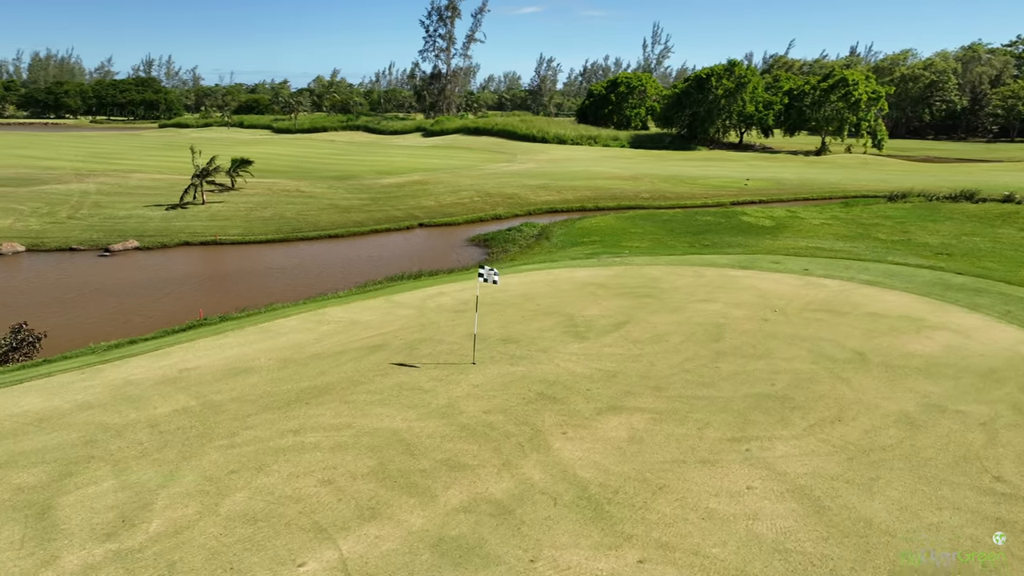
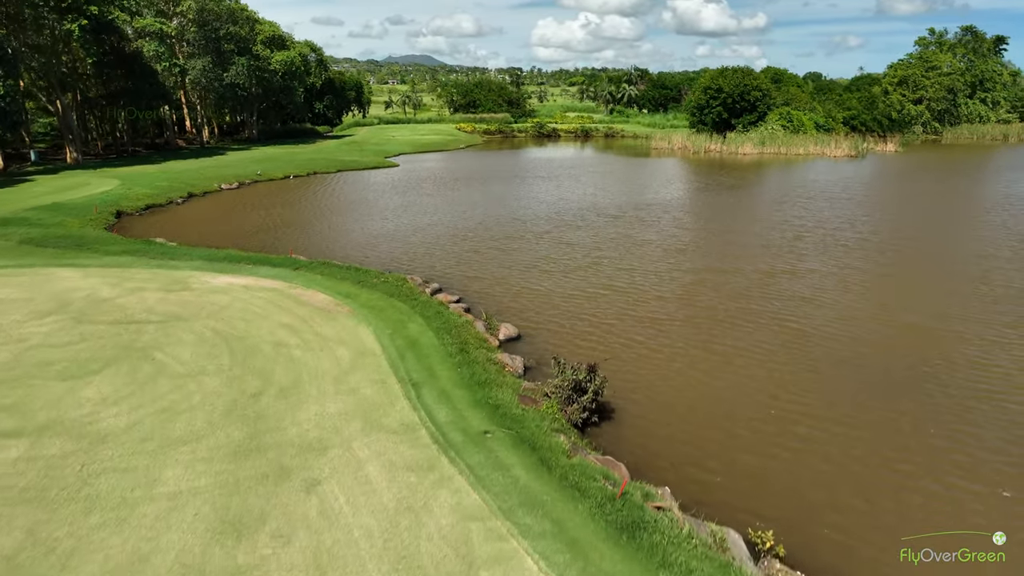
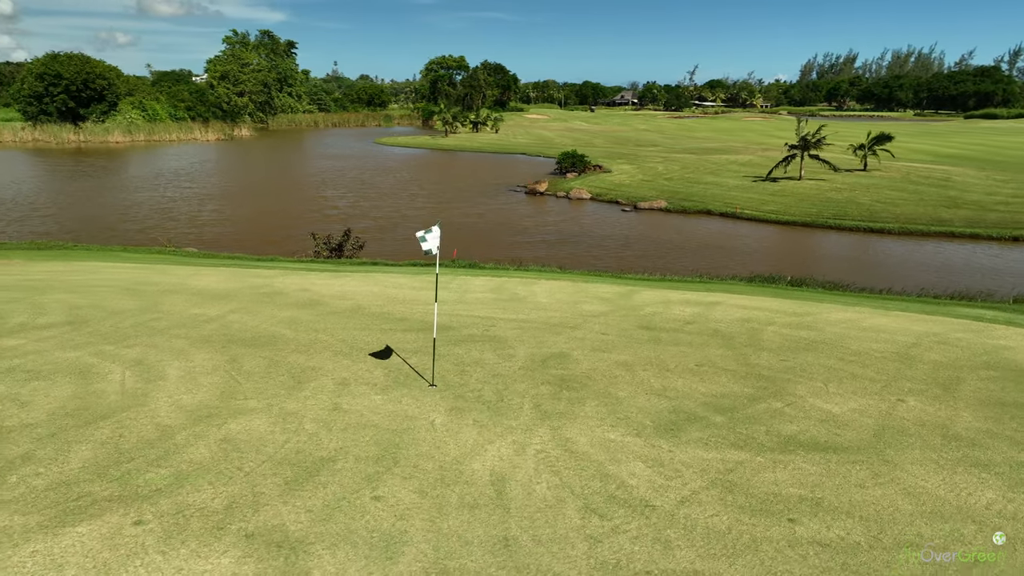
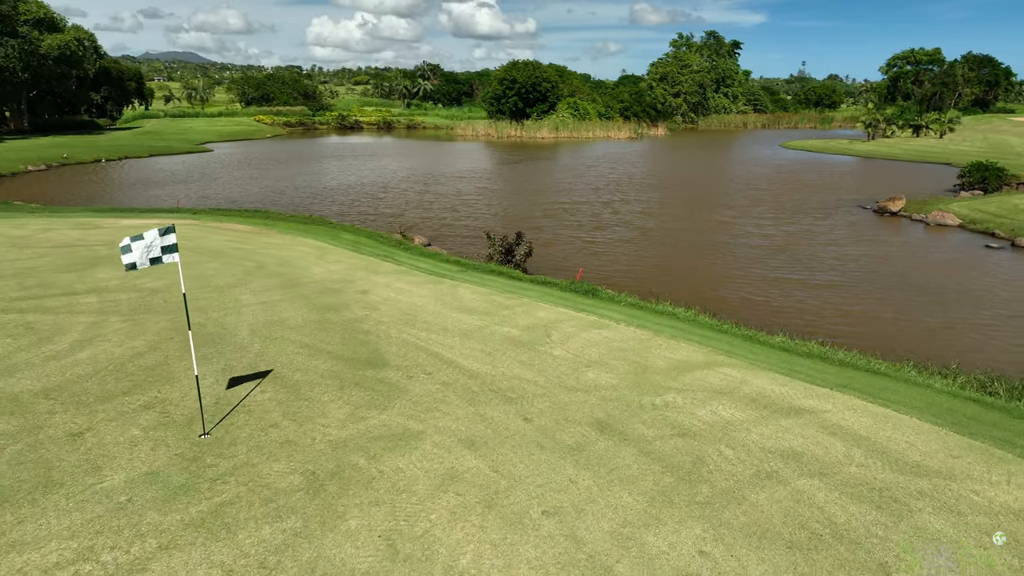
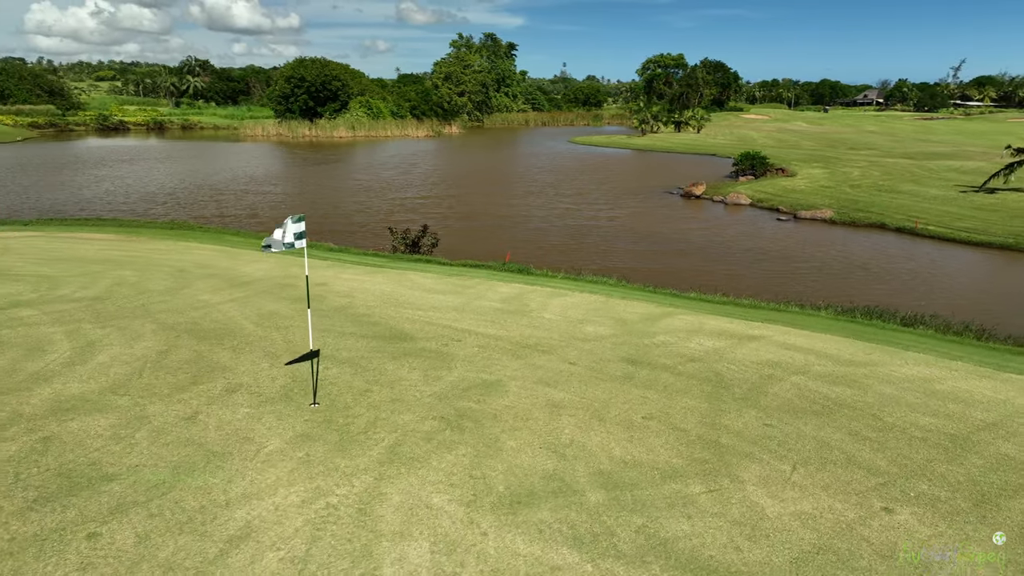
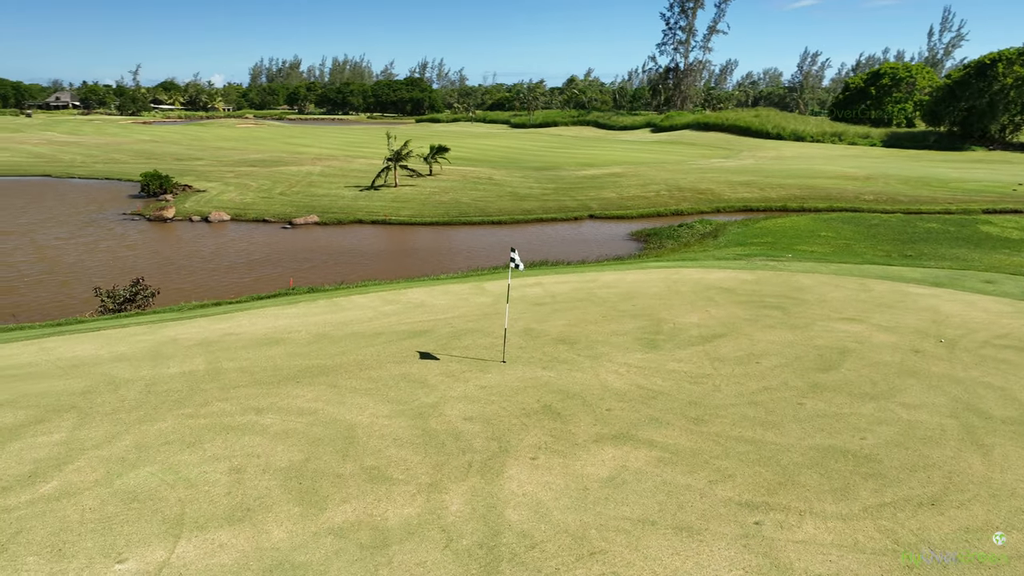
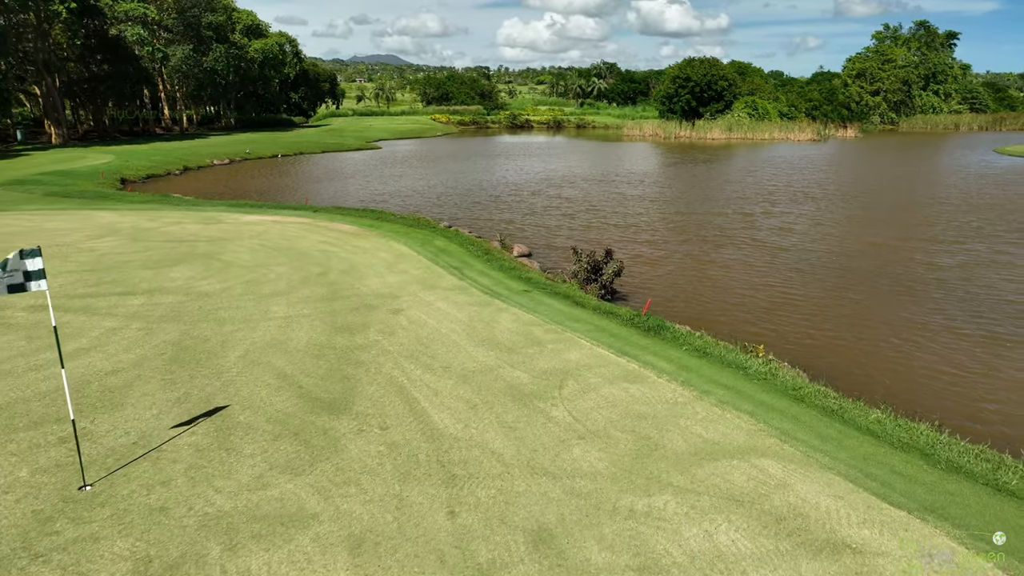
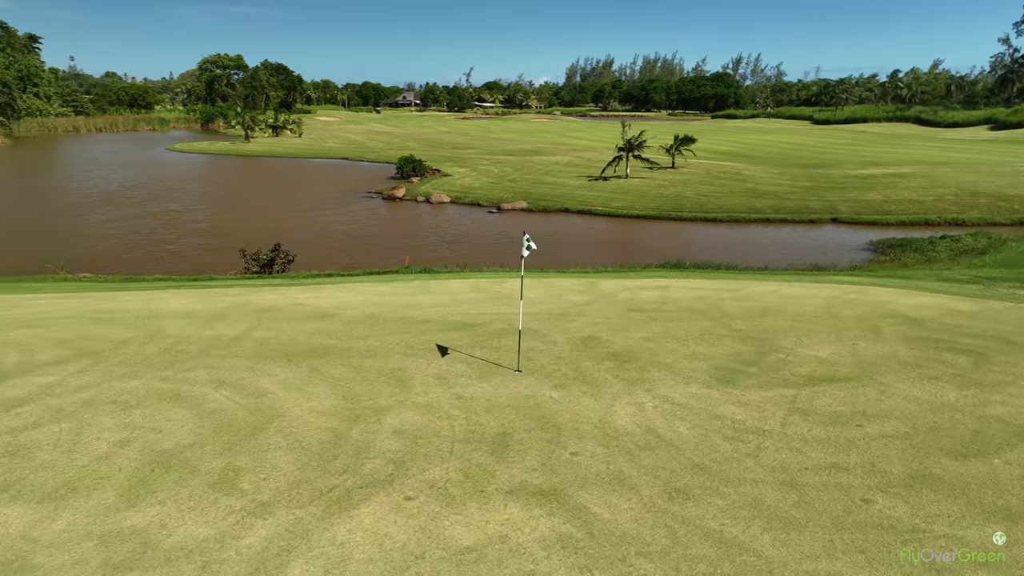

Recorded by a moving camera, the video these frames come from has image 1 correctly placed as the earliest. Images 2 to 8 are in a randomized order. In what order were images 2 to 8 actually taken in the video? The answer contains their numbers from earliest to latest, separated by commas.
6, 8, 3, 5, 4, 7, 2
